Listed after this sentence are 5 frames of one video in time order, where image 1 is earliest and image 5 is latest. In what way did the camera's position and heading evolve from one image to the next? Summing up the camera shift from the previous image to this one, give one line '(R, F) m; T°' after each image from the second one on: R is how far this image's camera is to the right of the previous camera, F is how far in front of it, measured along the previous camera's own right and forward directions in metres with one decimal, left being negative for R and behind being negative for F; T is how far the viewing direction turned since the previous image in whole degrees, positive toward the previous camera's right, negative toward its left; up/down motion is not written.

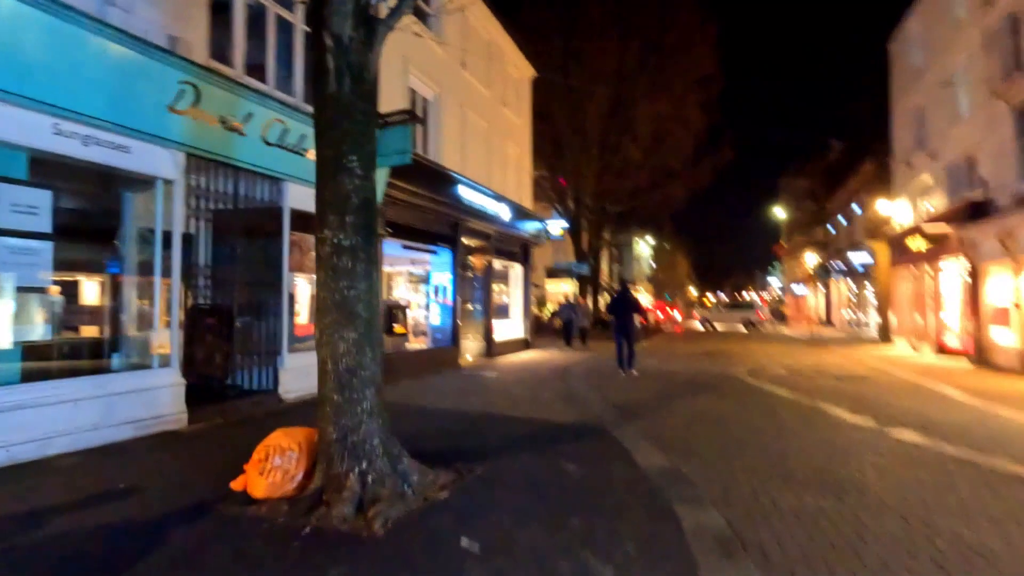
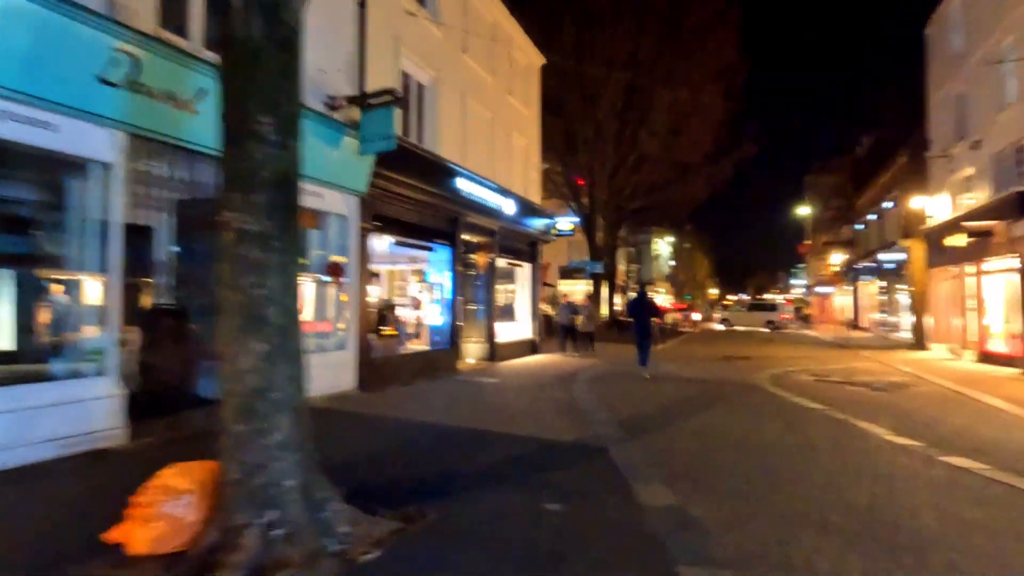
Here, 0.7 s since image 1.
(+0.5, +1.2) m; -2°
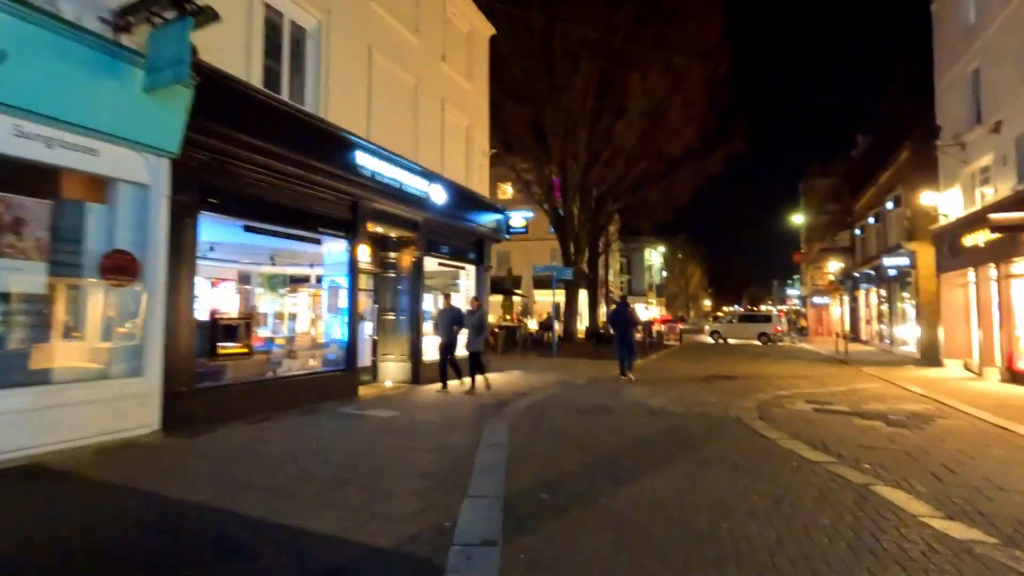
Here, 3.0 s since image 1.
(+1.9, +3.4) m; 0°
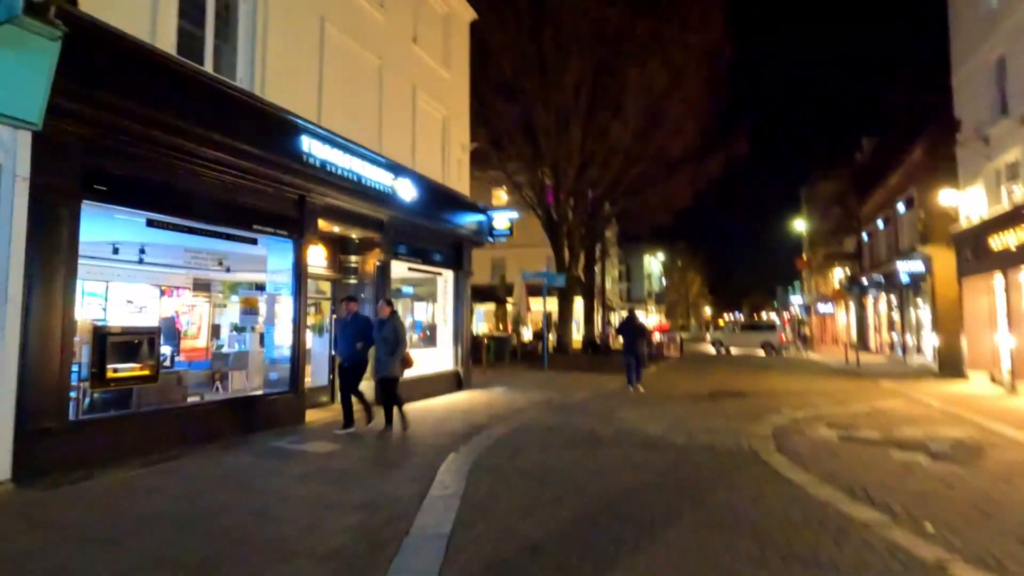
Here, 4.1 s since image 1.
(+0.5, +1.8) m; 0°
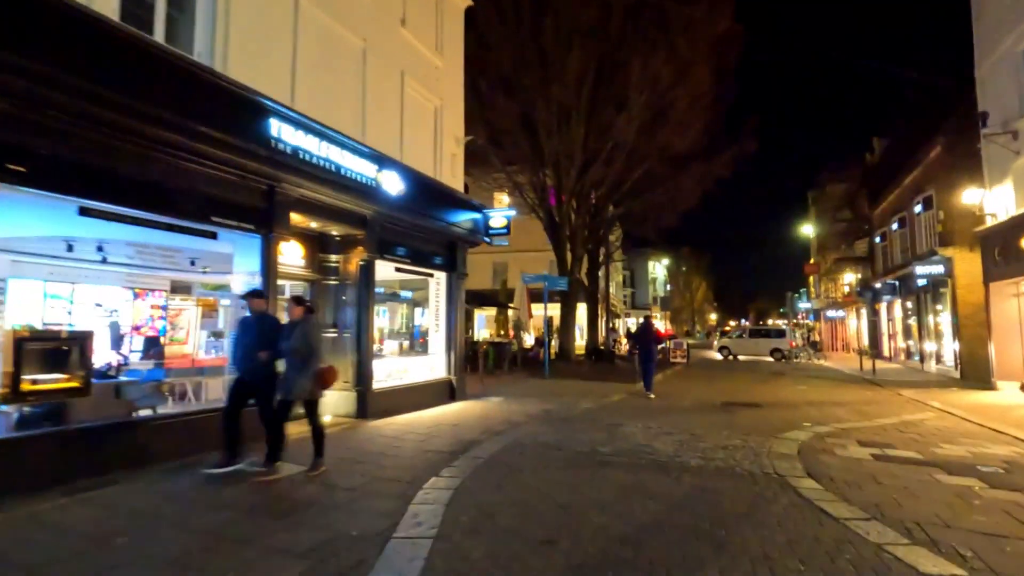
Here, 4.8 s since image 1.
(+0.2, +1.1) m; 0°
